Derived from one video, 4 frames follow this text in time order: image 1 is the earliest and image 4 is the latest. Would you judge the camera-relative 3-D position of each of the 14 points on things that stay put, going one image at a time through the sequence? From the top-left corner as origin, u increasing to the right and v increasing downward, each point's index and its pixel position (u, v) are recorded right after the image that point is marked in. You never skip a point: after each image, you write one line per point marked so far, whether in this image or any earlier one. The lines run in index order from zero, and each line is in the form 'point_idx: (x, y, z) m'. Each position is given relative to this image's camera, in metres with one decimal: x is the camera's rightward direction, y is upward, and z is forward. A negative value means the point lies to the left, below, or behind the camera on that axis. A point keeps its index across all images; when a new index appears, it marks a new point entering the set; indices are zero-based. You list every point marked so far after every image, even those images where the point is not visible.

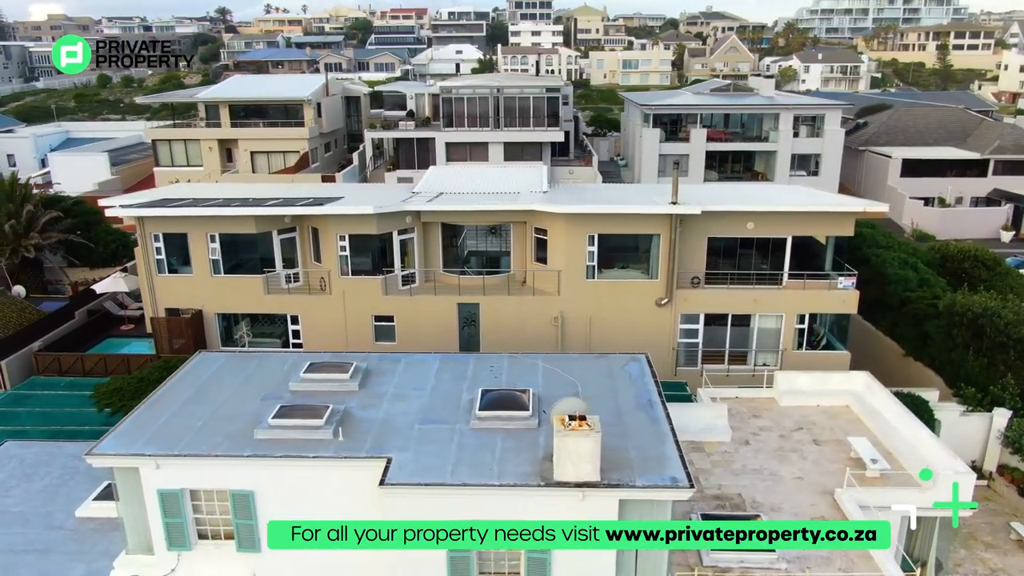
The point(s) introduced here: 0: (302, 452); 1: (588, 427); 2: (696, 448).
0: (-3.7, -2.9, +13.7) m
1: (+1.2, -2.3, +12.6) m
2: (+4.5, -3.9, +18.8) m
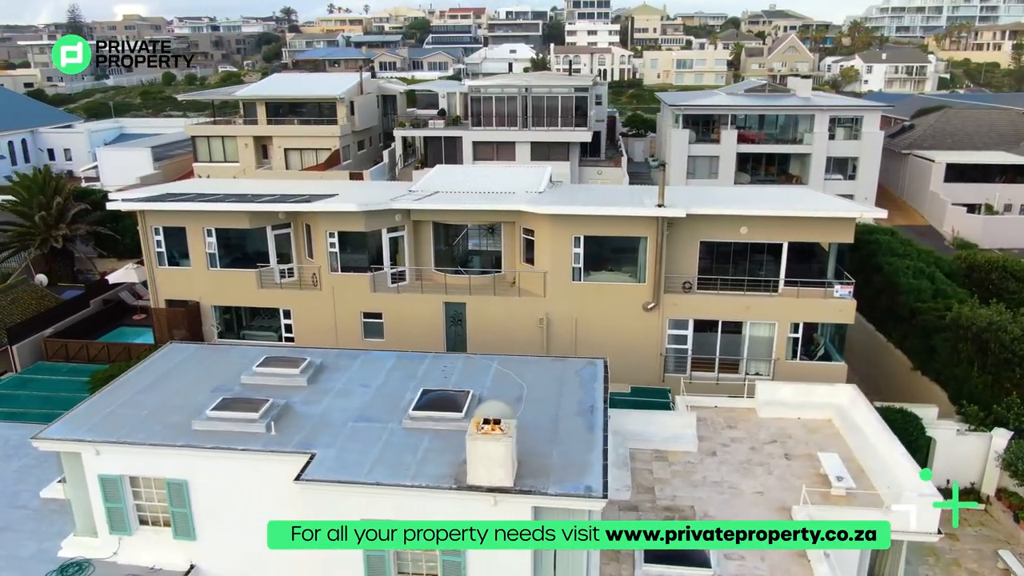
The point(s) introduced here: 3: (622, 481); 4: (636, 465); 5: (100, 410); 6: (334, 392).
0: (-5.1, -2.8, +14.0) m
1: (-0.2, -2.3, +12.4) m
2: (+3.5, -4.0, +18.3) m
3: (+2.4, -4.3, +16.9) m
4: (+2.9, -4.1, +18.0) m
5: (-8.3, -2.5, +15.5) m
6: (-3.7, -2.2, +16.0) m
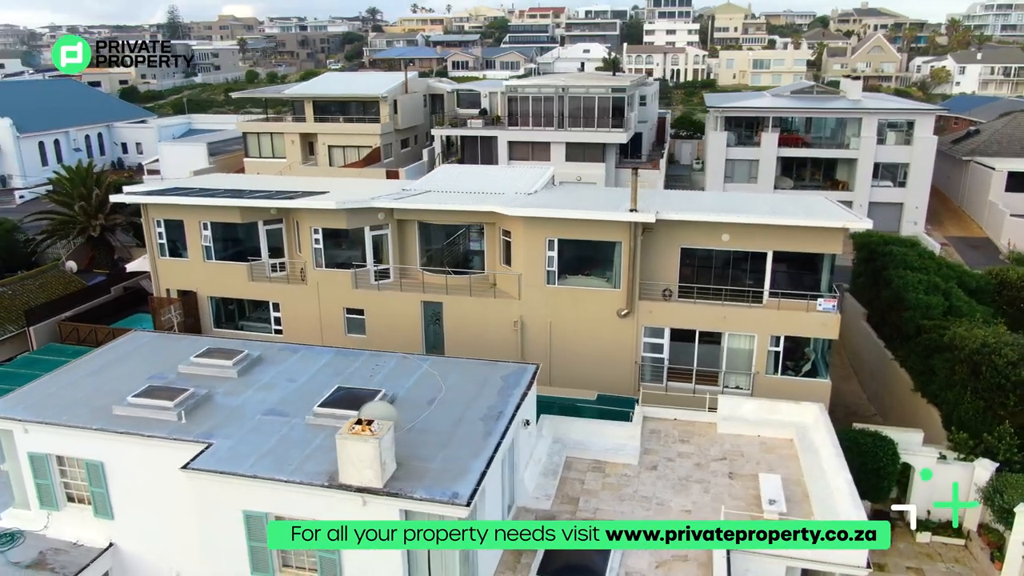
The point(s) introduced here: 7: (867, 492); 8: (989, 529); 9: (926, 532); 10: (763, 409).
0: (-7.0, -2.7, +14.5) m
1: (-2.3, -2.3, +12.4) m
2: (+2.0, -4.2, +17.9) m
3: (+0.7, -4.4, +16.7) m
4: (+1.3, -4.3, +17.6) m
5: (-10.0, -2.2, +16.4) m
6: (-5.4, -2.1, +16.4) m
7: (+8.9, -5.1, +19.4) m
8: (+11.7, -5.9, +18.9) m
9: (+10.6, -6.2, +19.6) m
10: (+6.4, -3.1, +19.5) m
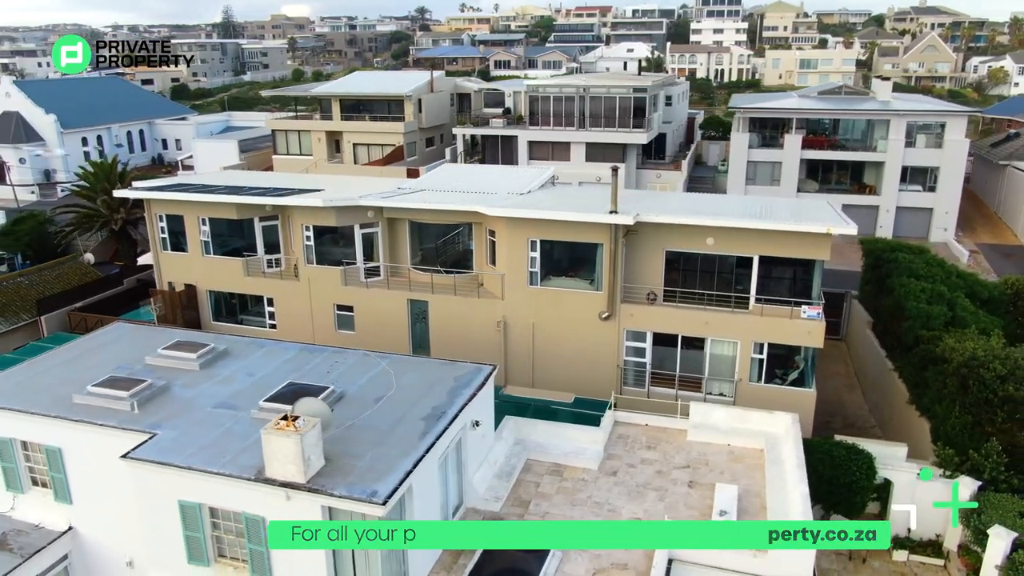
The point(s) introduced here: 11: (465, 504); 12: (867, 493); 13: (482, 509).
0: (-8.2, -2.5, +15.0) m
1: (-3.6, -2.3, +12.6) m
2: (+1.0, -4.2, +17.8) m
3: (-0.4, -4.4, +16.6) m
4: (+0.3, -4.3, +17.5) m
5: (-11.0, -2.0, +17.0) m
6: (-6.4, -2.0, +16.7) m
7: (+8.0, -5.3, +18.8) m
8: (+10.7, -6.2, +18.1) m
9: (+9.6, -6.5, +18.9) m
10: (+5.5, -3.2, +19.1) m
11: (-1.0, -4.6, +16.2) m
12: (+8.6, -5.0, +18.6) m
13: (-0.6, -4.7, +16.3) m
